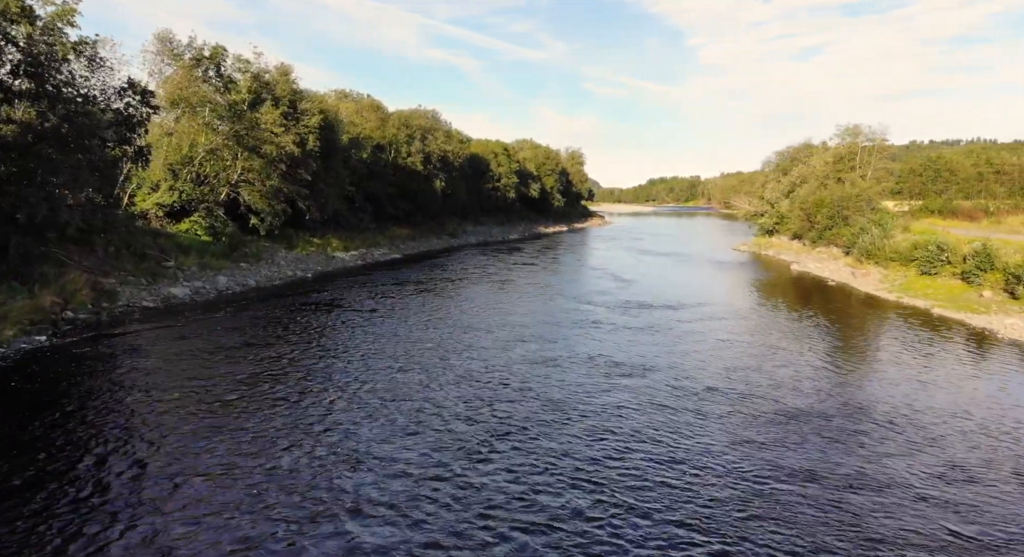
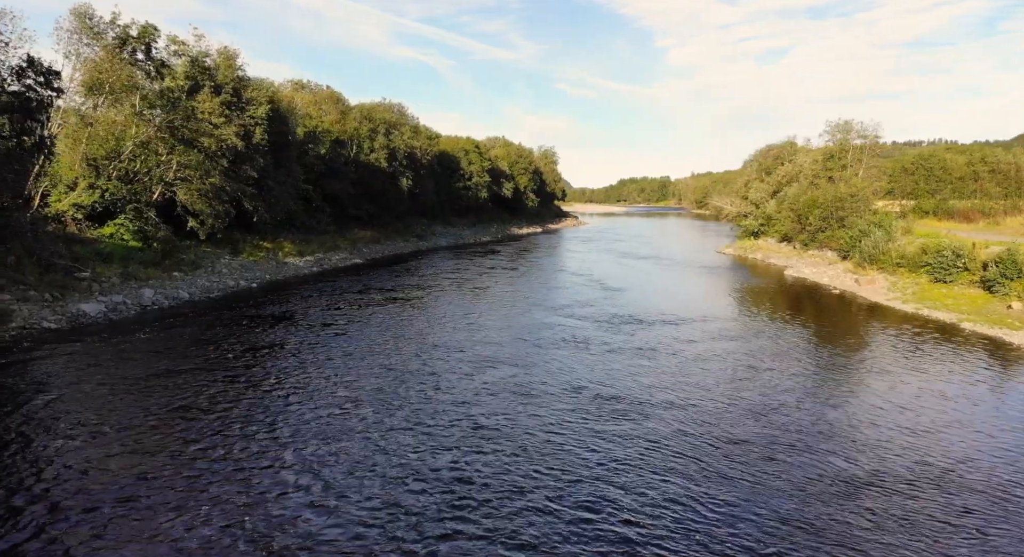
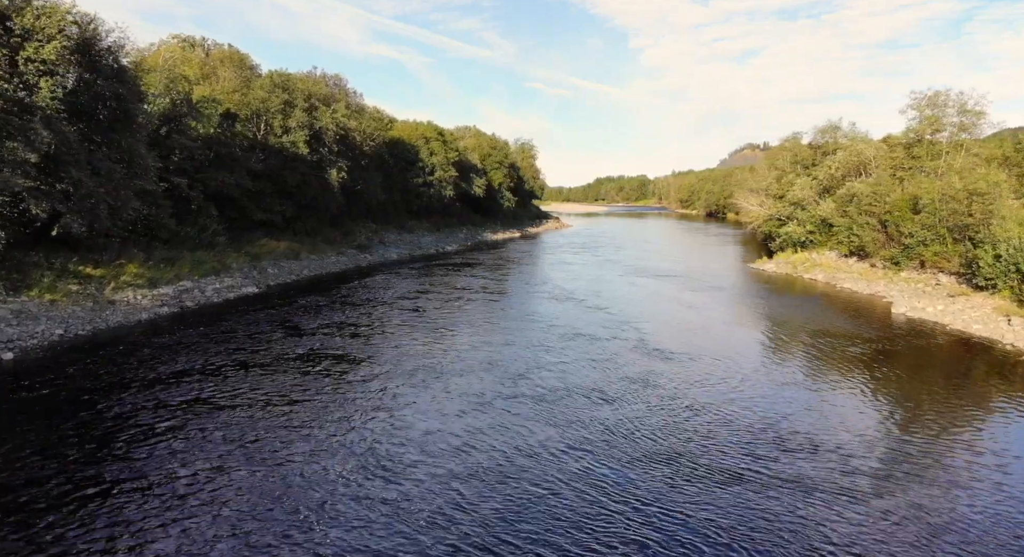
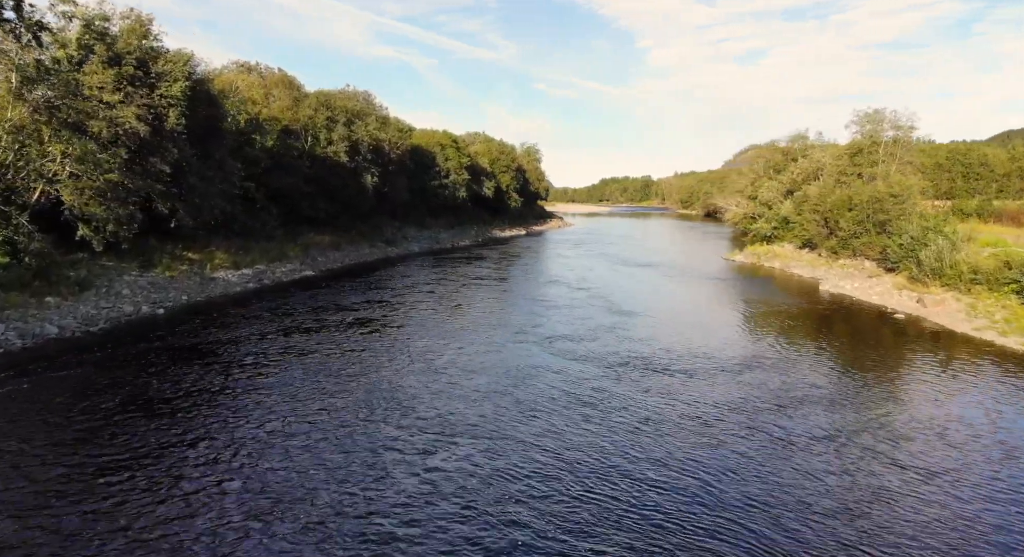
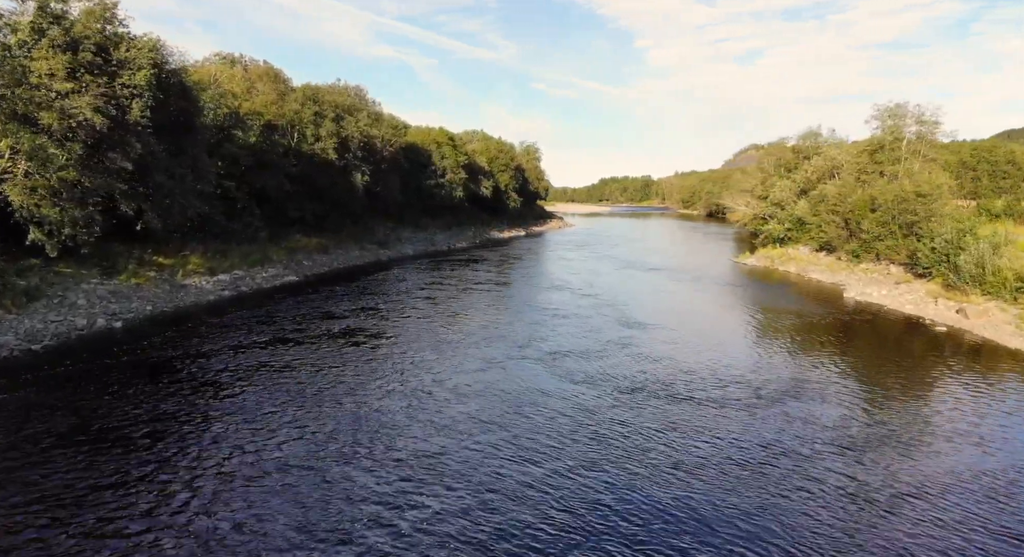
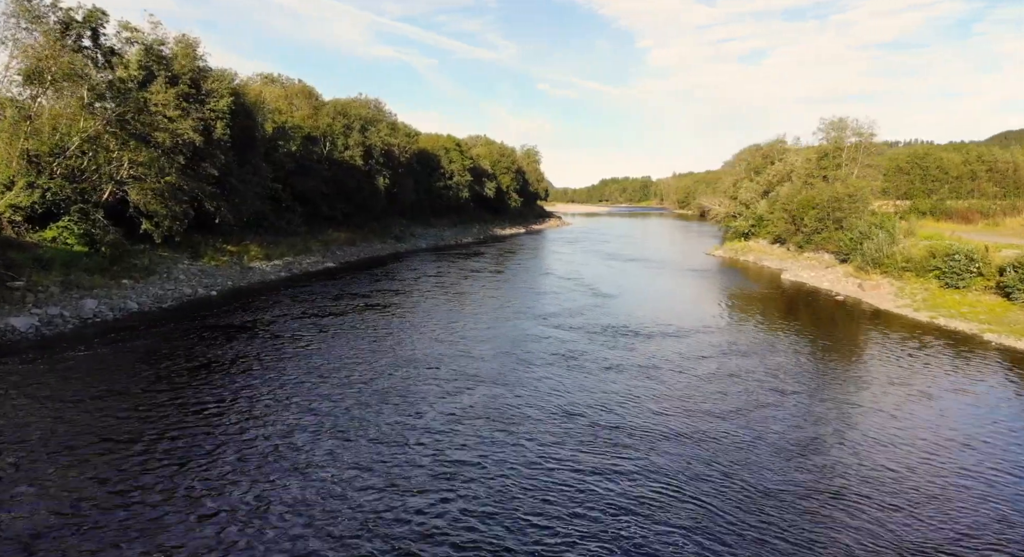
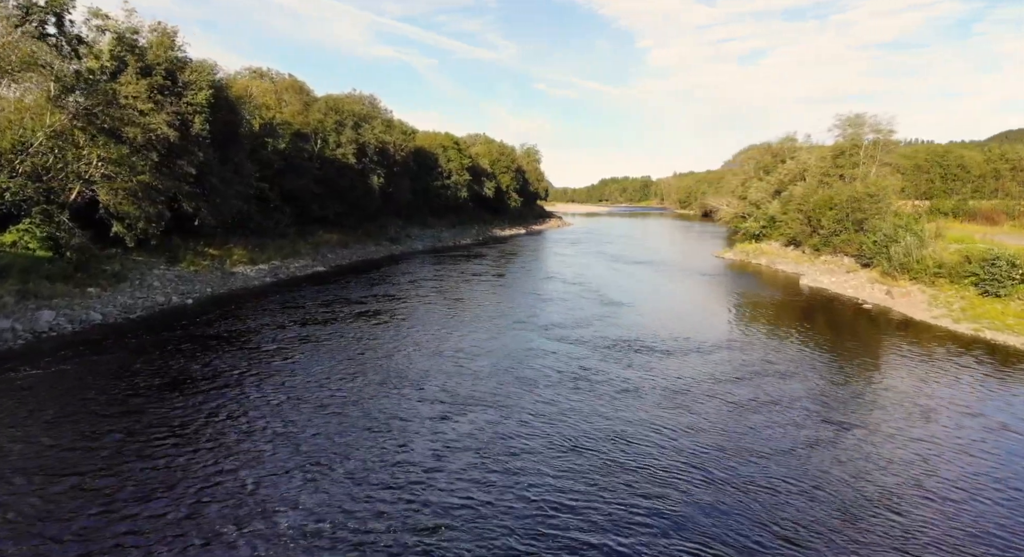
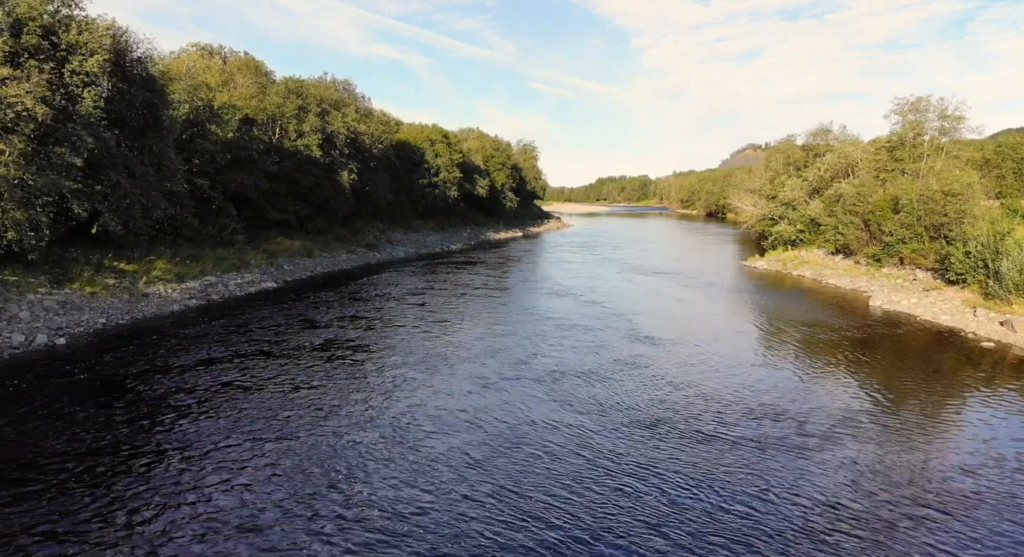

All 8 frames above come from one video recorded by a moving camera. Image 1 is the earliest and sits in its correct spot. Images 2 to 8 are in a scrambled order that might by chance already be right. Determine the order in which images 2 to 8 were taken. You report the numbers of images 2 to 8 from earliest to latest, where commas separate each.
2, 6, 7, 4, 5, 8, 3
